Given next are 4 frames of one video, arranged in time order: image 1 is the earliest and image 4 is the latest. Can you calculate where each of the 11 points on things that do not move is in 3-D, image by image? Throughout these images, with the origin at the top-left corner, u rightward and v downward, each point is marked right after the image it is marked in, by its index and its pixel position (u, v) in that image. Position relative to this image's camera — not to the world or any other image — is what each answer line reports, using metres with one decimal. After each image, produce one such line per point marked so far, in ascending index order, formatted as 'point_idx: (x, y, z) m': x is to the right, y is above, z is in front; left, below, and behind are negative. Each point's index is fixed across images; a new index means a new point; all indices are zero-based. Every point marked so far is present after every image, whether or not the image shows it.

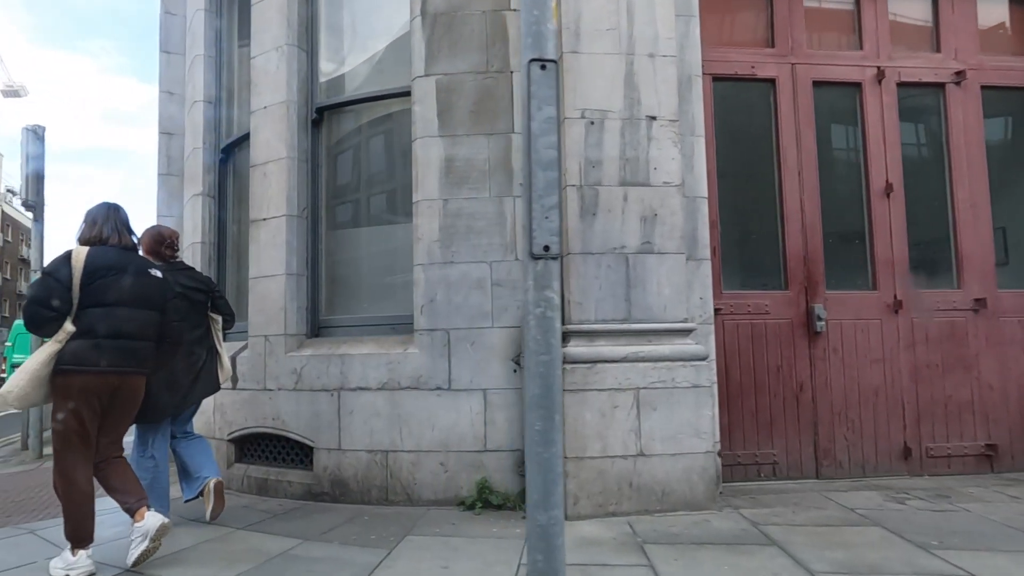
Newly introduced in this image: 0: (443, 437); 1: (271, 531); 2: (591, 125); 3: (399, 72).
0: (-0.6, -1.3, +5.4) m
1: (-1.9, -2.0, +4.8) m
2: (+0.7, +1.4, +5.3) m
3: (-1.1, +2.2, +6.1) m
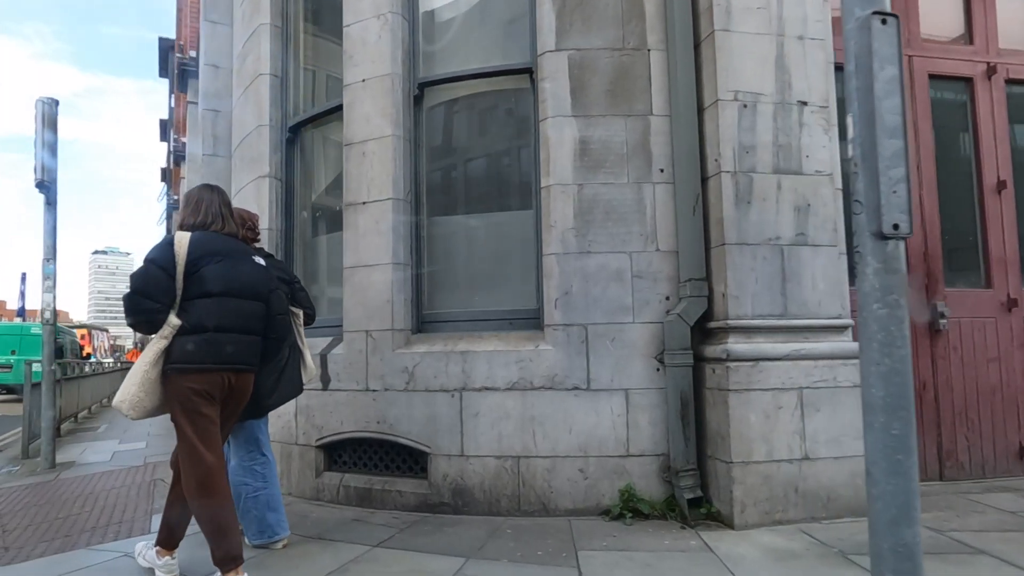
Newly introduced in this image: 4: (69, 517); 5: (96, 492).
0: (+0.6, -1.3, +5.0) m
1: (-0.7, -1.9, +4.3) m
2: (+1.9, +1.5, +5.0) m
3: (+0.1, +2.3, +5.7) m
4: (-4.4, -2.3, +5.9) m
5: (-4.8, -2.3, +6.9) m
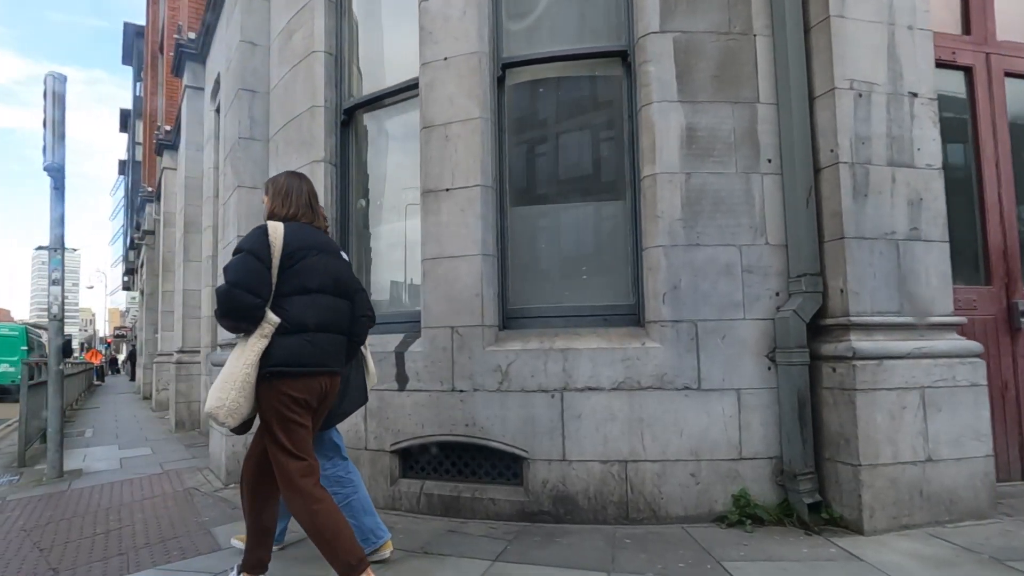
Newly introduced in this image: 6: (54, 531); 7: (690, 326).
0: (+1.4, -1.2, +4.7) m
1: (+0.2, -1.8, +4.0) m
2: (+2.8, +1.5, +4.8) m
3: (+0.9, +2.3, +5.4) m
4: (-3.6, -2.2, +5.4) m
5: (-4.1, -2.3, +6.3) m
6: (-4.1, -2.2, +5.4) m
7: (+1.4, -0.3, +4.8) m
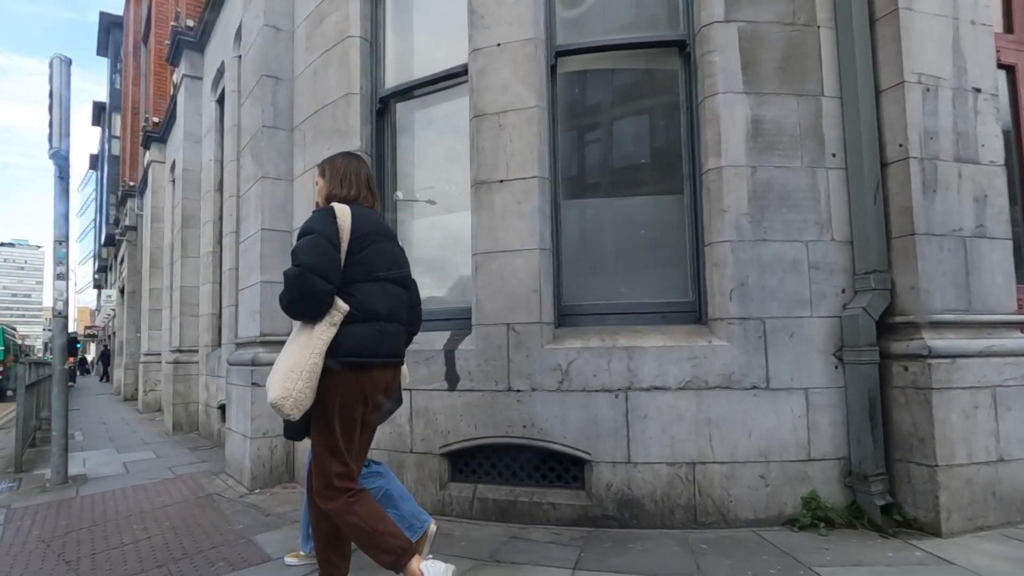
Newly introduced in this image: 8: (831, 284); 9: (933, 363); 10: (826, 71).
0: (+1.9, -1.2, +4.6) m
1: (+0.7, -1.8, +3.8) m
2: (+3.3, +1.5, +4.7) m
3: (+1.3, +2.3, +5.2) m
4: (-3.1, -2.1, +5.0) m
5: (-3.6, -2.2, +5.9) m
6: (-3.7, -2.1, +5.1) m
7: (+1.9, -0.3, +4.6) m
8: (+2.5, 0.0, +4.8) m
9: (+3.0, -0.5, +4.4) m
10: (+2.6, +1.8, +4.9) m
